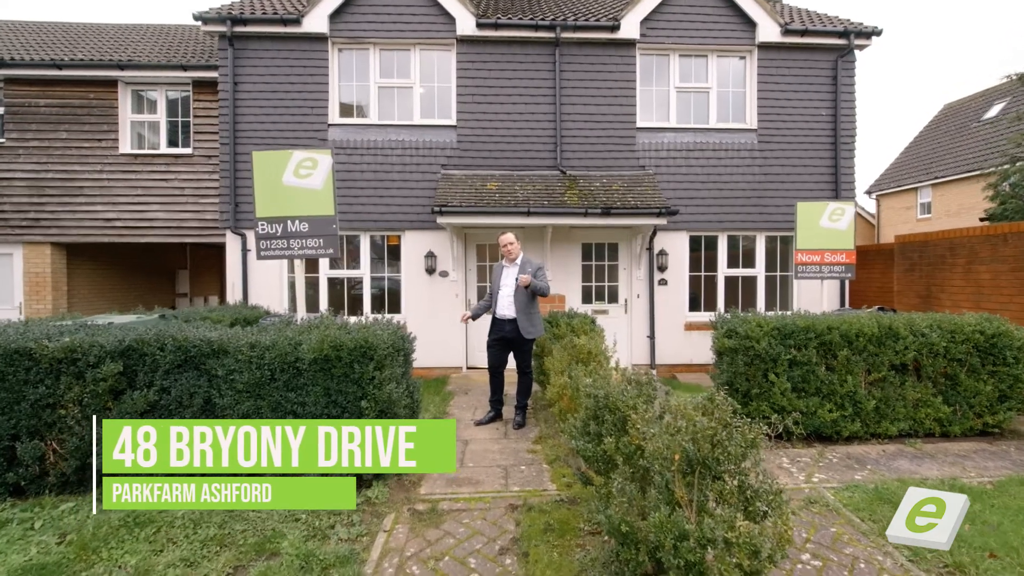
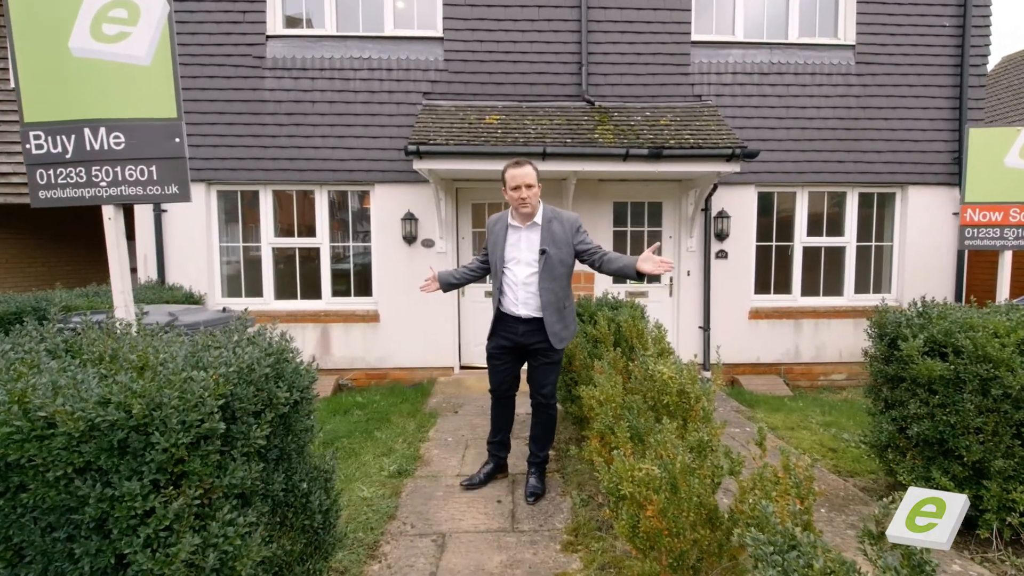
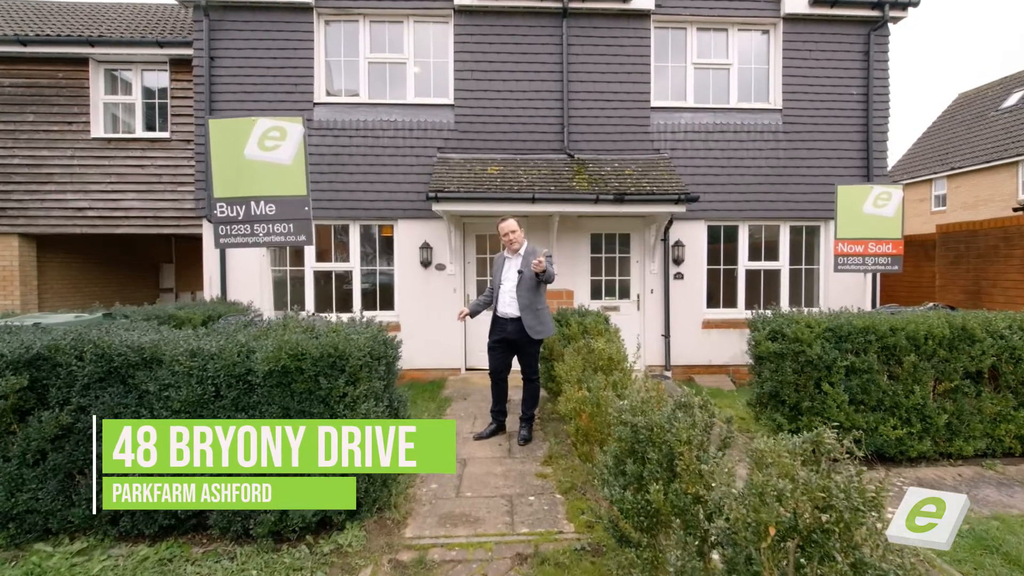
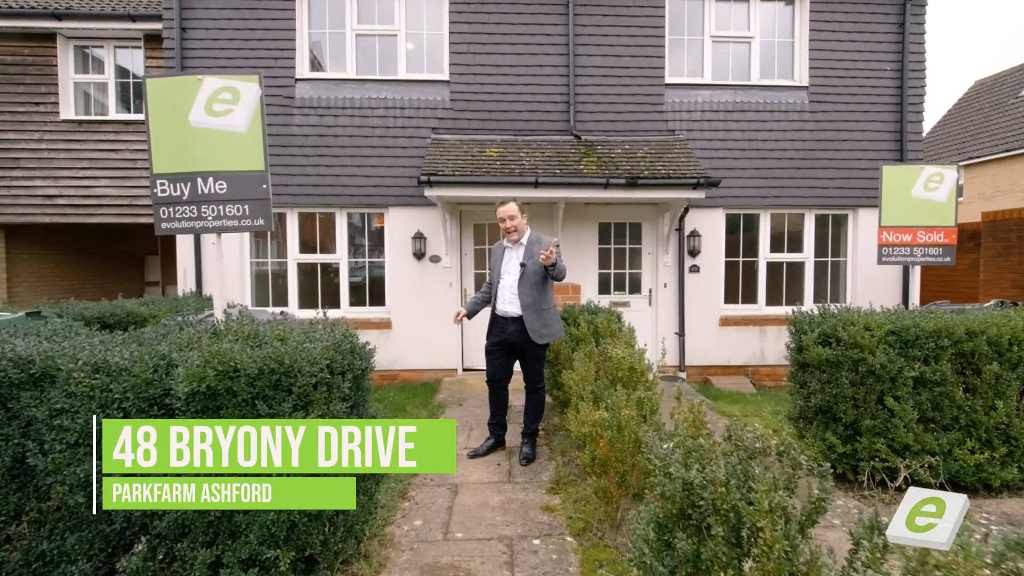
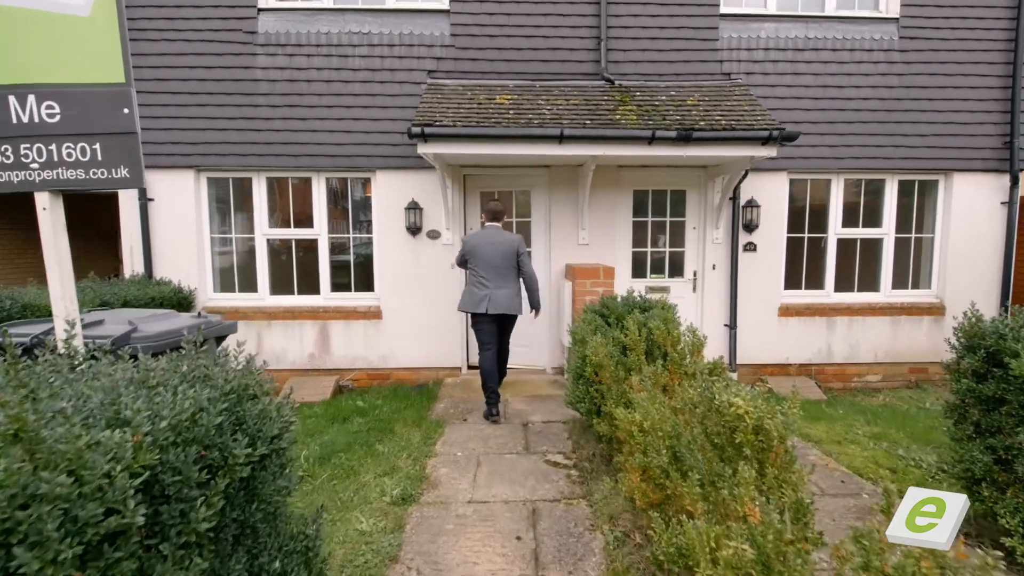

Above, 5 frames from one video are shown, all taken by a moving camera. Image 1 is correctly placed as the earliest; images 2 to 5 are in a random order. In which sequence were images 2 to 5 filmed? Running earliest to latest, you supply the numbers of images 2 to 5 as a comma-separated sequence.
3, 4, 2, 5
